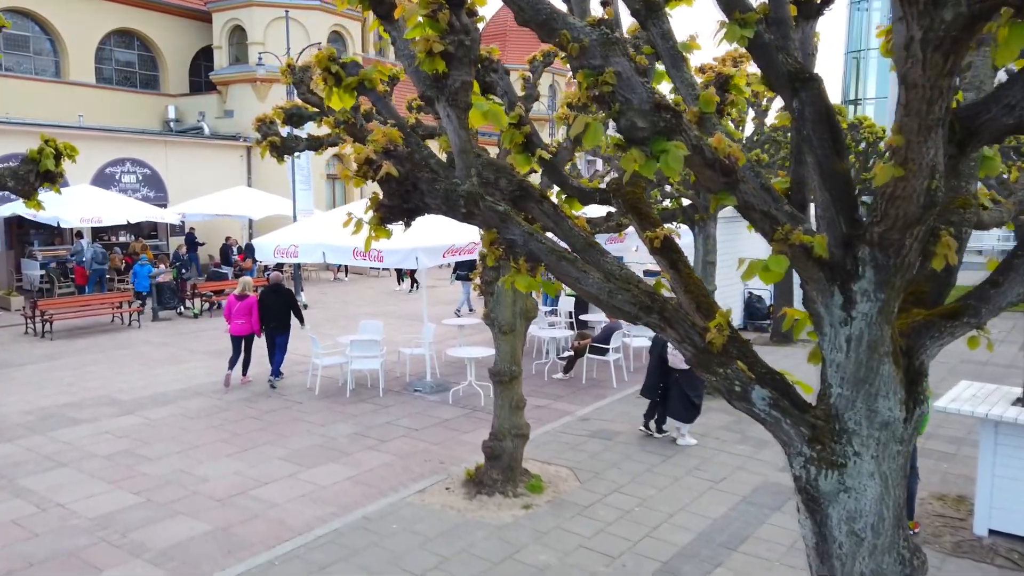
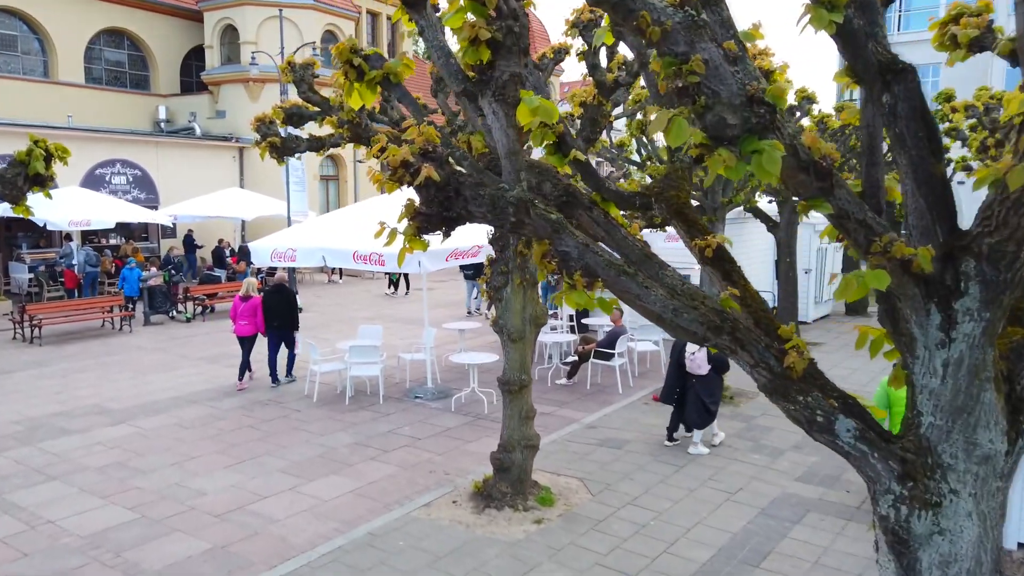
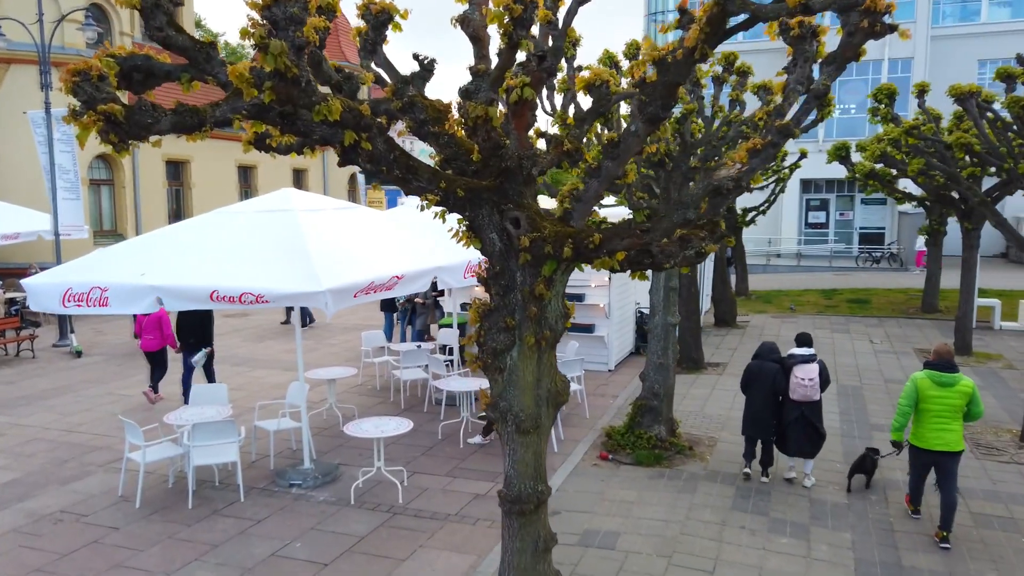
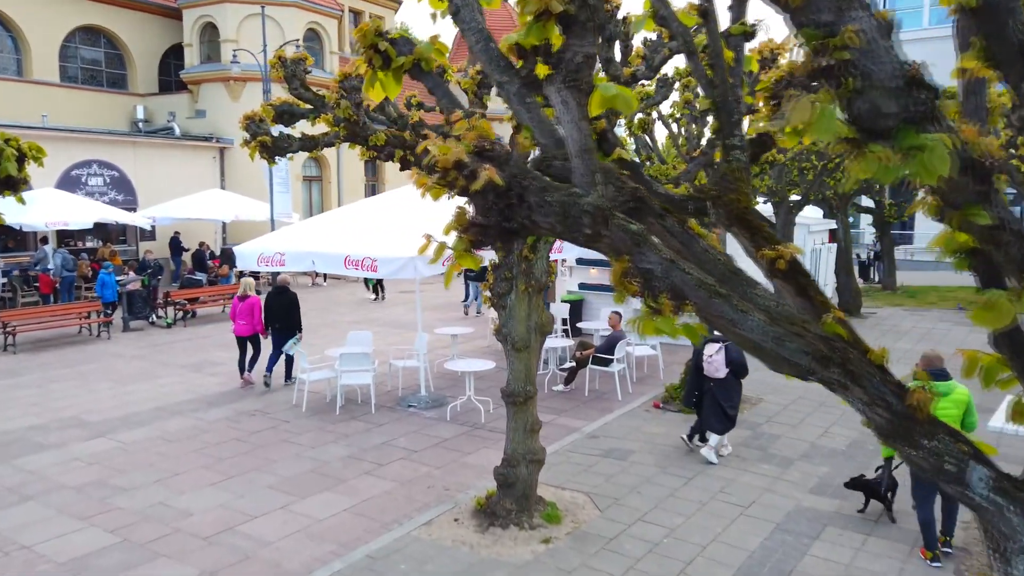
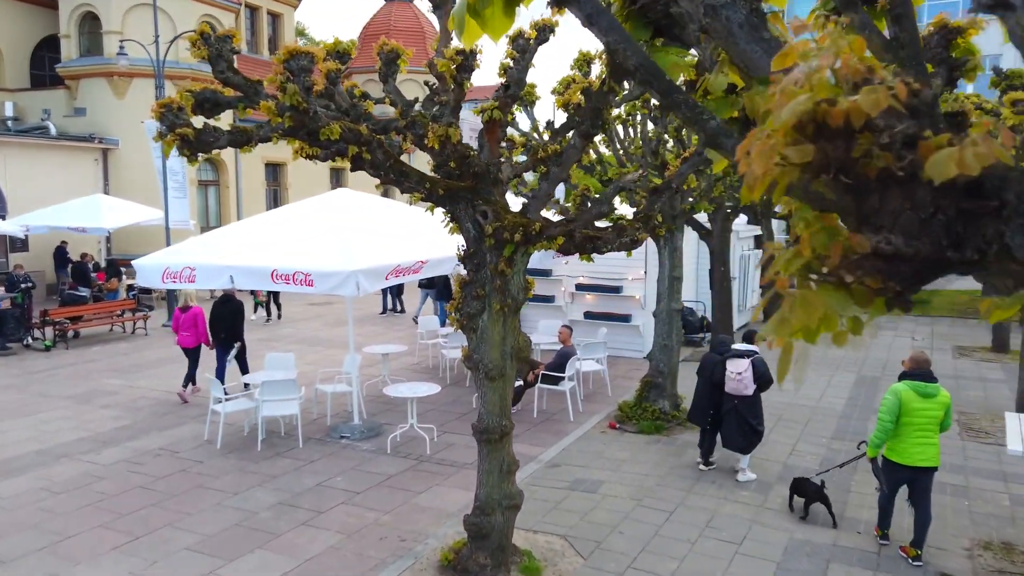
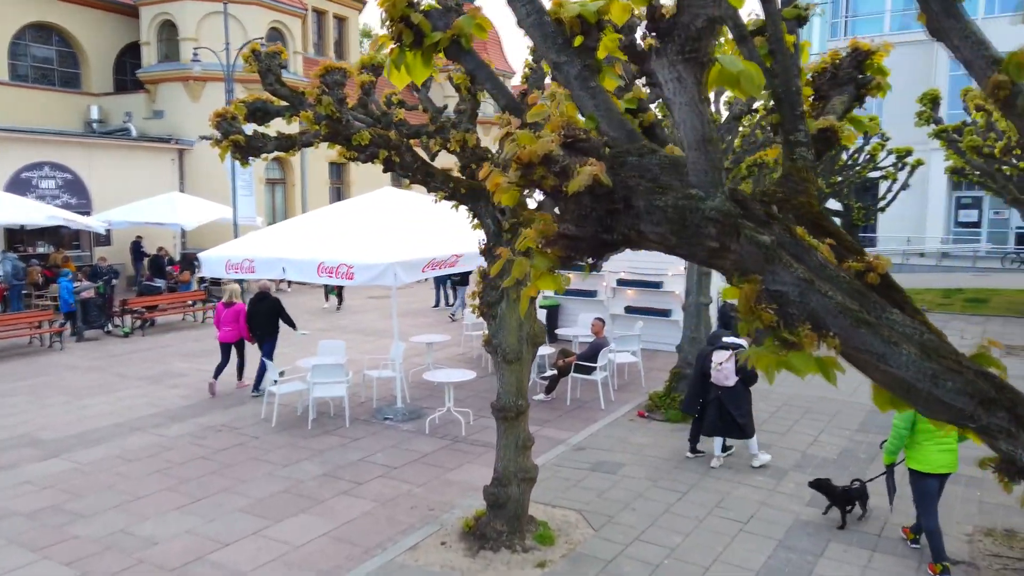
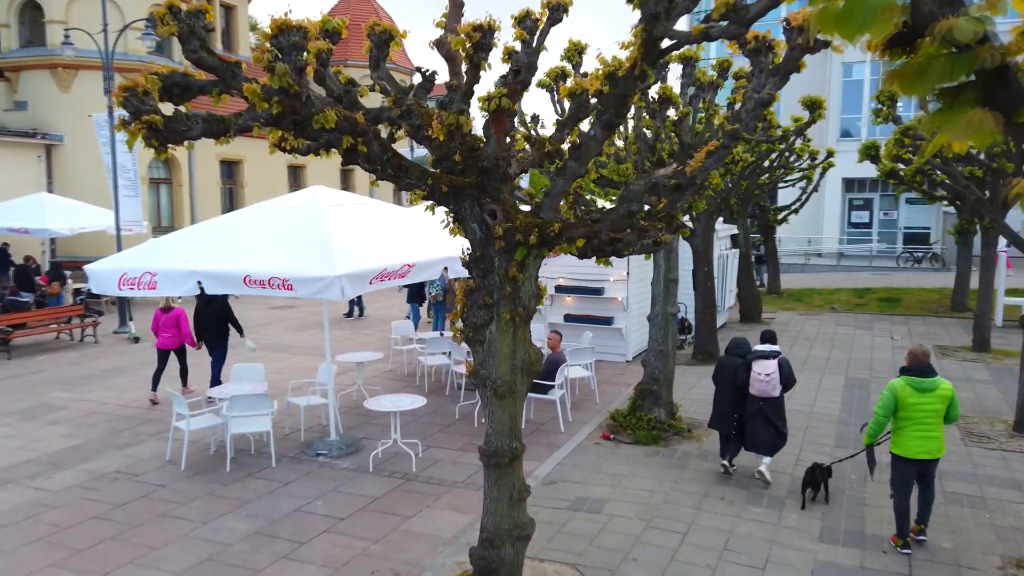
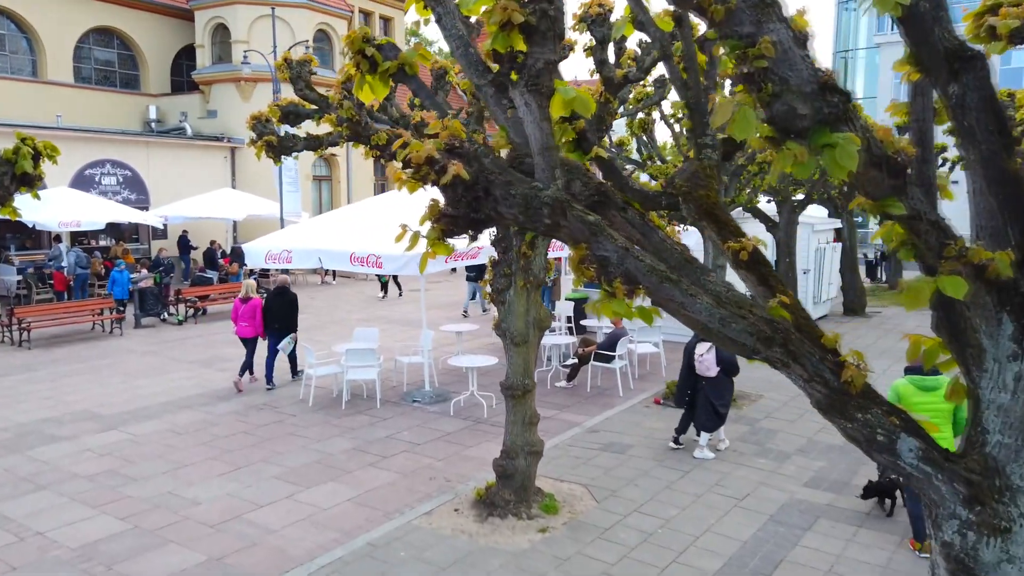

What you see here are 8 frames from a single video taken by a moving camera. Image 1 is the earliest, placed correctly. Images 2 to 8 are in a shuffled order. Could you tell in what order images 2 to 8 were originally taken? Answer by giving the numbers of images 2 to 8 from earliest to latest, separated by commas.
2, 8, 4, 6, 5, 7, 3
